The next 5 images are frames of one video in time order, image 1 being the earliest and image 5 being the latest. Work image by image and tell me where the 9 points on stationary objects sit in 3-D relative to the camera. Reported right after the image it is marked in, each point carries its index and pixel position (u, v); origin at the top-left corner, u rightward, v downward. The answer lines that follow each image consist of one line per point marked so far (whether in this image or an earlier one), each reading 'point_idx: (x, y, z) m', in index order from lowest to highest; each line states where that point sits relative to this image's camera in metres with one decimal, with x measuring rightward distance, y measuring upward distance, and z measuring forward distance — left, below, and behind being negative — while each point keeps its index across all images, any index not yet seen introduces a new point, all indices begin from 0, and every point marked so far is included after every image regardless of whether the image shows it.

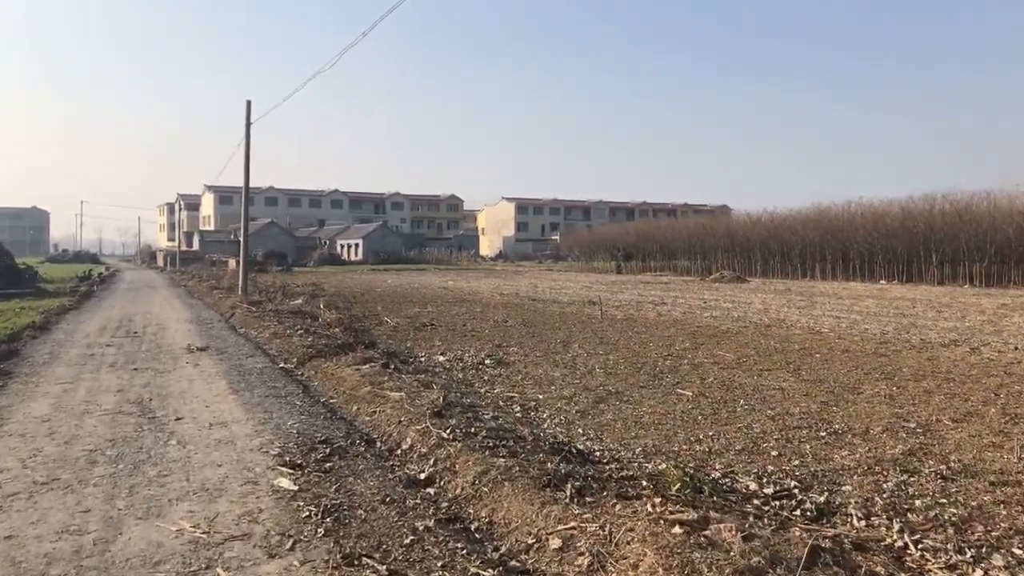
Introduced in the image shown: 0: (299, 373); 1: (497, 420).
0: (-2.1, -0.8, +8.6) m
1: (-0.1, -0.9, +6.2) m
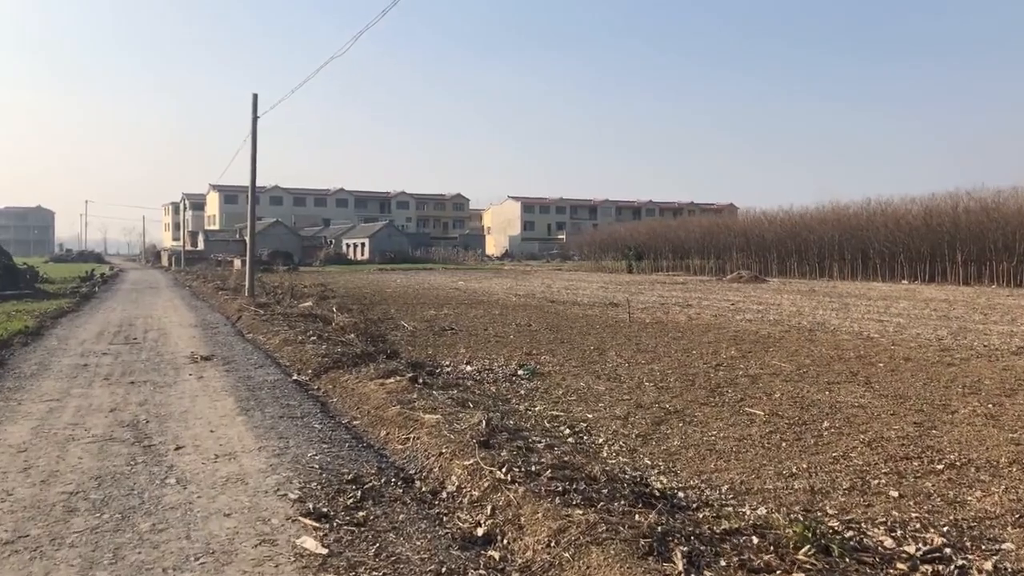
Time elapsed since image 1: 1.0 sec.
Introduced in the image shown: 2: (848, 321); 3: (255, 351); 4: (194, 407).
0: (-1.7, -0.9, +7.7) m
1: (+0.2, -1.0, +5.3) m
2: (+6.0, -0.6, +15.7) m
3: (-3.1, -0.8, +10.4) m
4: (-2.4, -0.9, +6.7) m
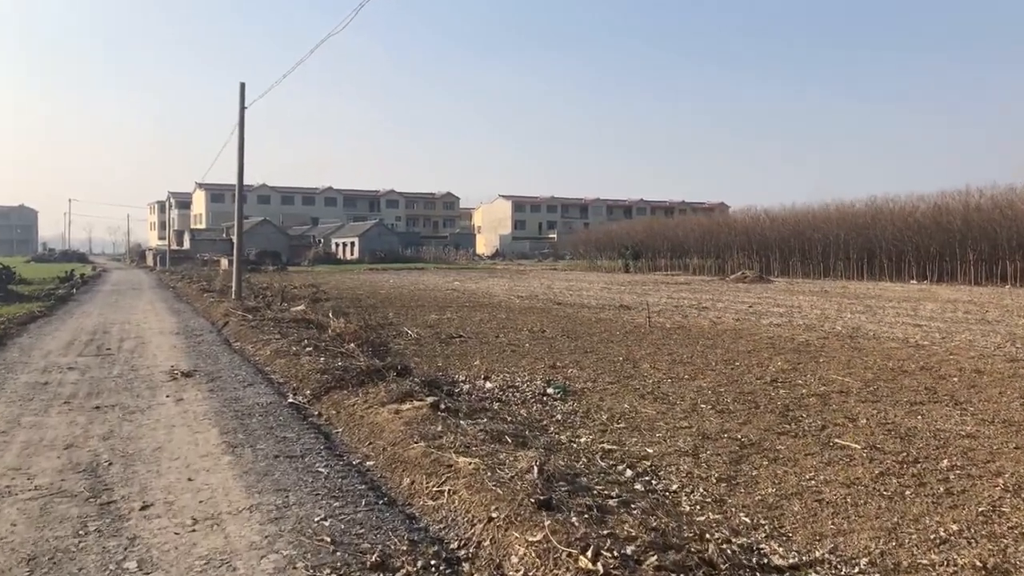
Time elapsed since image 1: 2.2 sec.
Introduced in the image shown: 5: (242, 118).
0: (-1.5, -0.9, +6.5) m
1: (+0.6, -1.0, +4.1) m
2: (+6.2, -0.6, +14.6) m
3: (-2.8, -0.8, +9.2) m
4: (-2.2, -1.0, +5.5) m
5: (-5.8, +3.7, +18.9) m
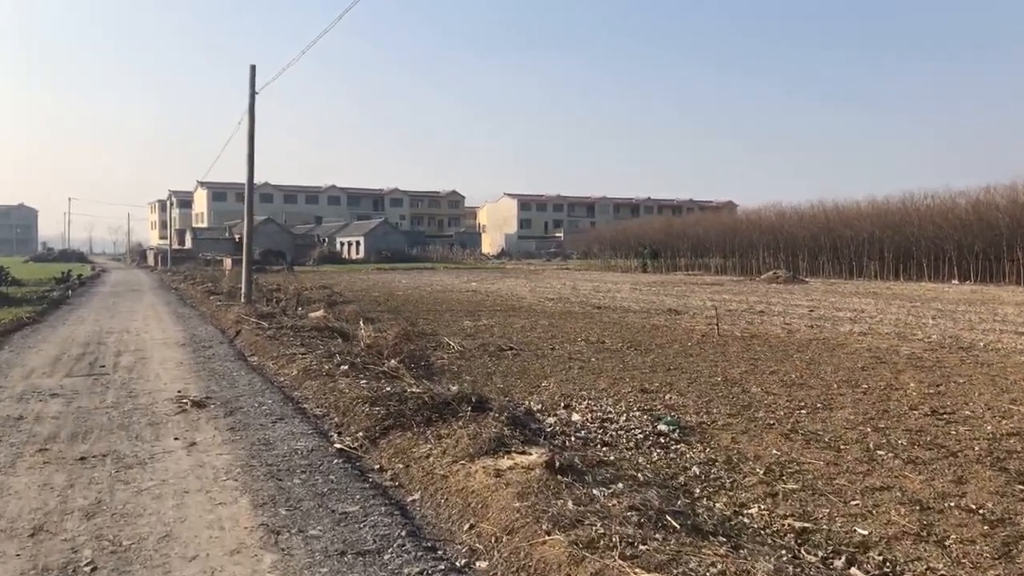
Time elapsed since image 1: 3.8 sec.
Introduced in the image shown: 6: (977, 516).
0: (-0.7, -1.0, +4.8) m
1: (+1.3, -1.1, +2.4) m
2: (+6.9, -0.7, +12.9) m
3: (-2.1, -0.9, +7.5) m
4: (-1.4, -1.0, +3.8) m
5: (-5.1, +3.6, +17.2) m
6: (+2.2, -1.1, +4.2) m
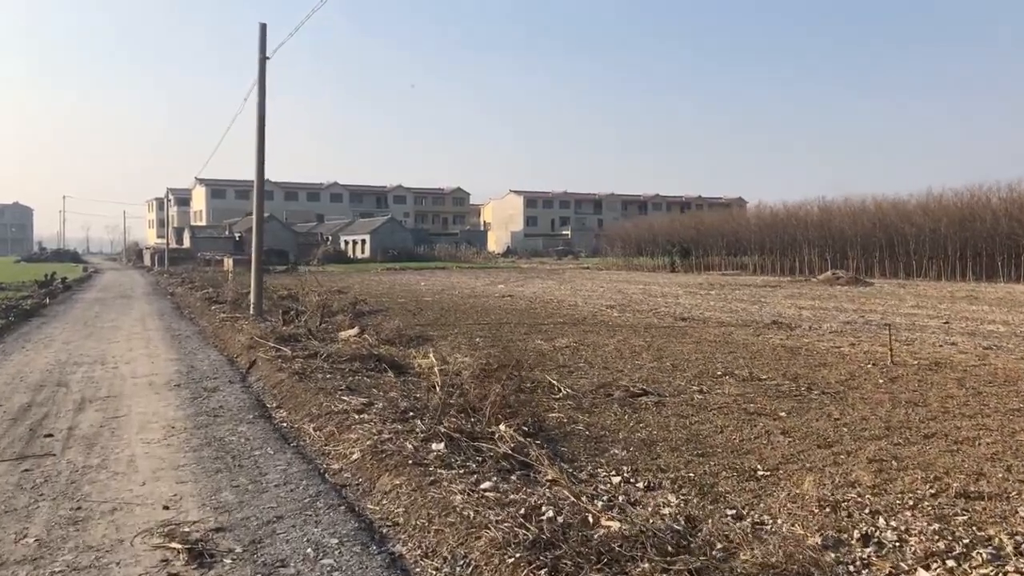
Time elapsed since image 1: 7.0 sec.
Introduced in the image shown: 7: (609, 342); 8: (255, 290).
0: (+0.4, -1.2, +1.6) m
1: (+2.4, -1.2, -0.8) m
2: (+8.0, -0.8, +9.8) m
3: (-1.0, -1.0, +4.3) m
4: (-0.3, -1.2, +0.6) m
5: (-4.0, +3.5, +14.0) m
6: (+3.3, -1.2, +1.0) m
7: (+1.3, -0.7, +11.5) m
8: (-4.0, -0.1, +13.8) m
